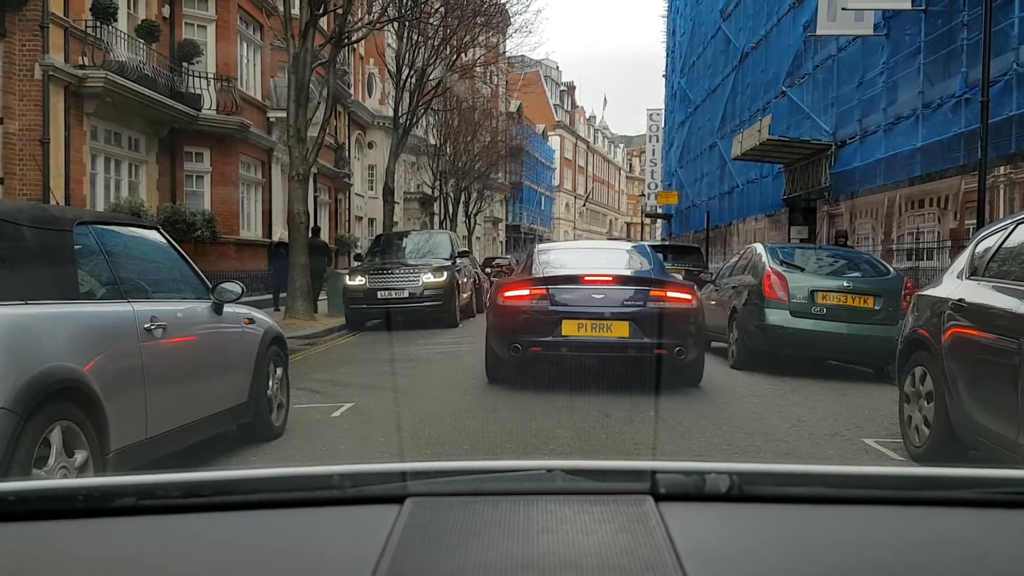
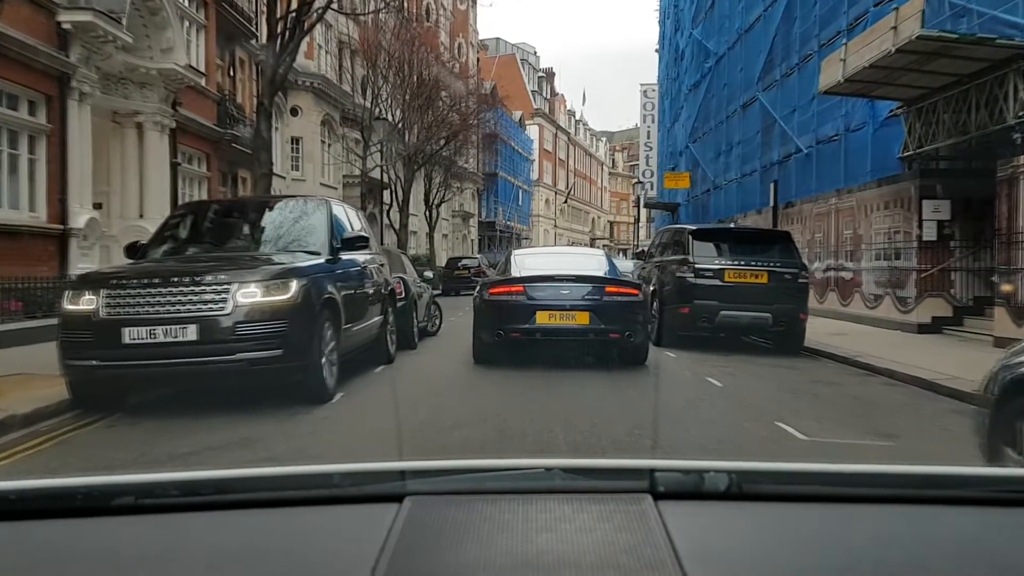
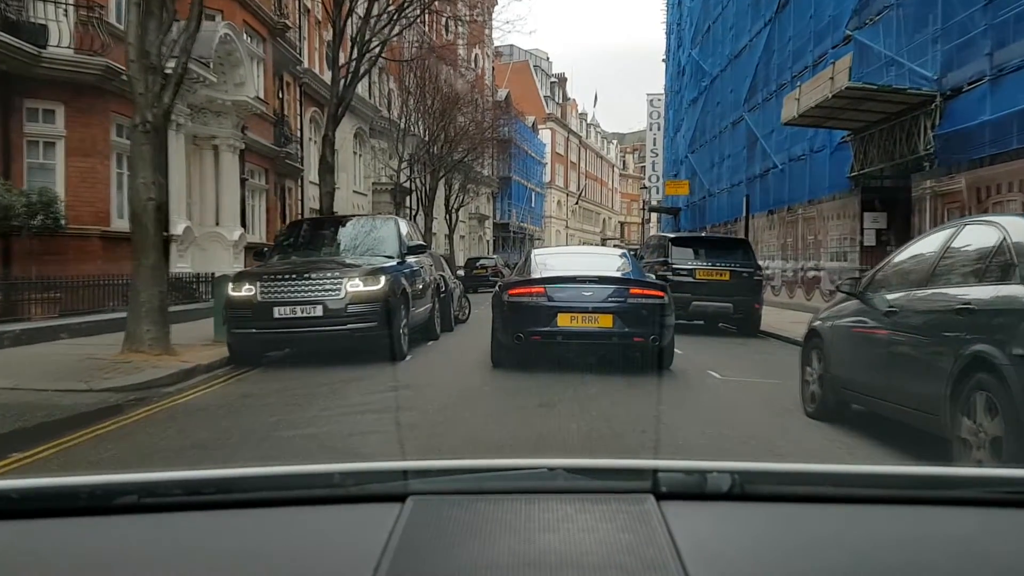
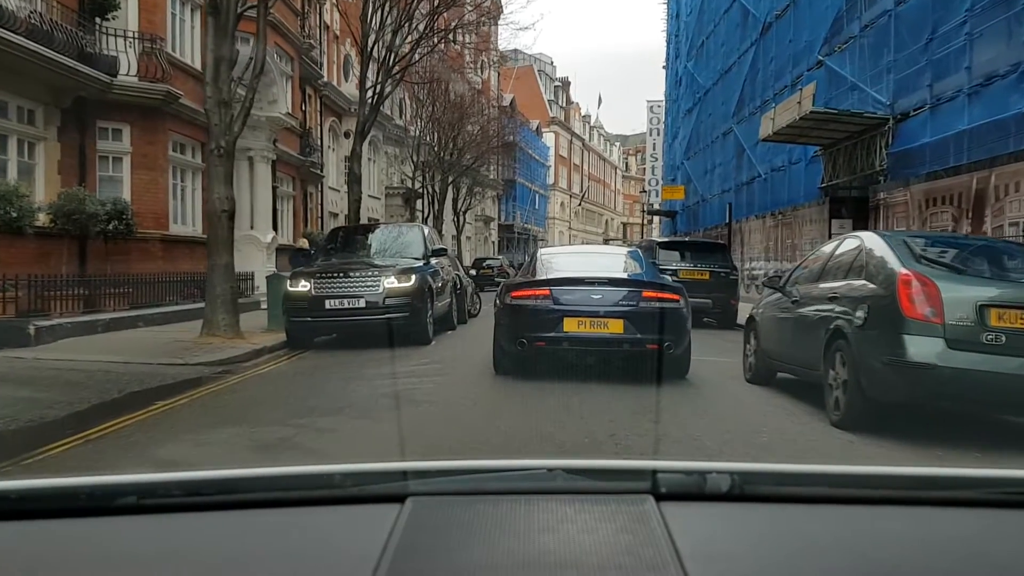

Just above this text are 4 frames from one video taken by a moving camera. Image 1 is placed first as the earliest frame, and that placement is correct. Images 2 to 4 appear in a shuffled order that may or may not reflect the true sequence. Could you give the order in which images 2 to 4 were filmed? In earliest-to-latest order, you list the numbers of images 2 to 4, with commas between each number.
4, 3, 2
